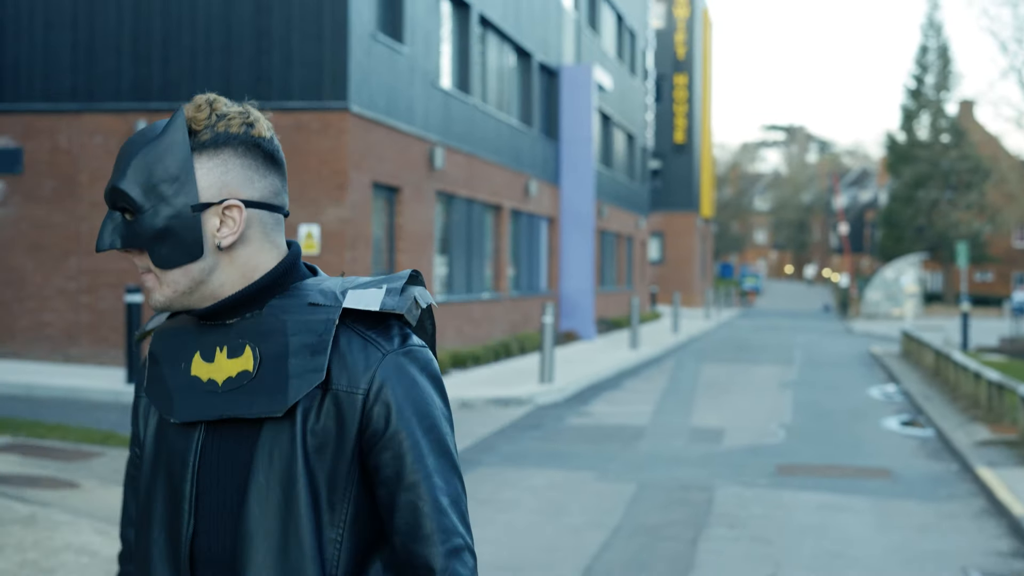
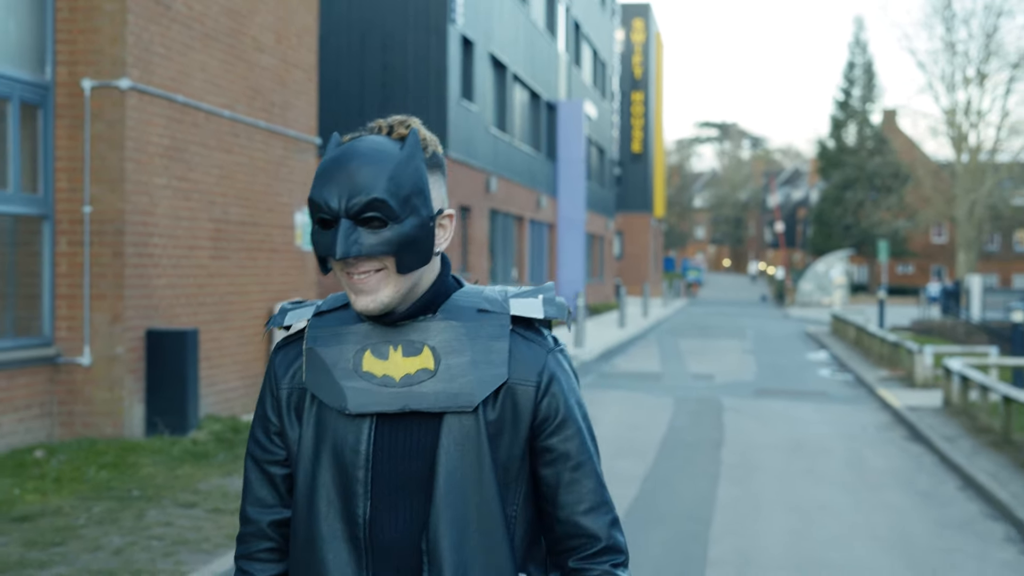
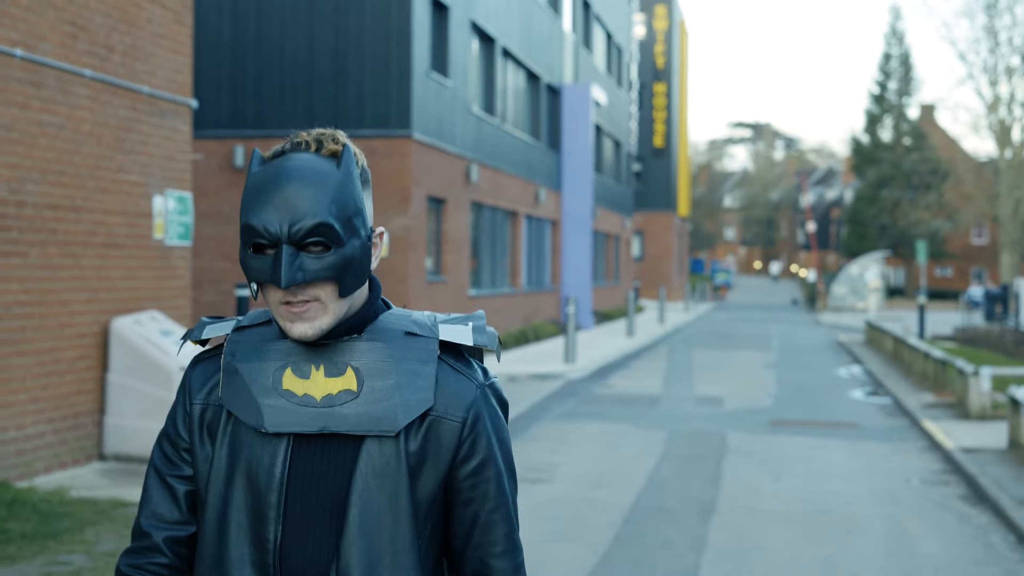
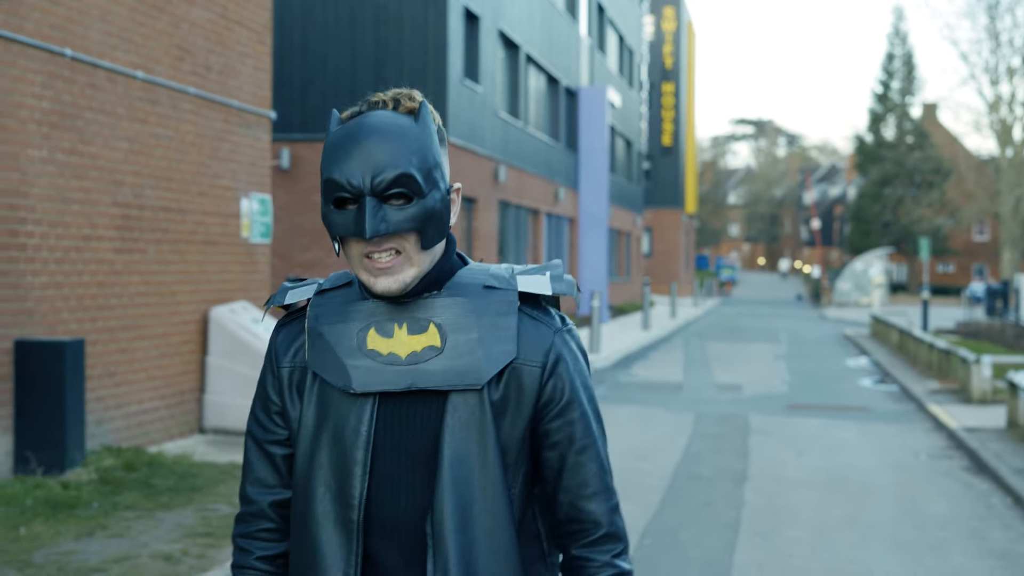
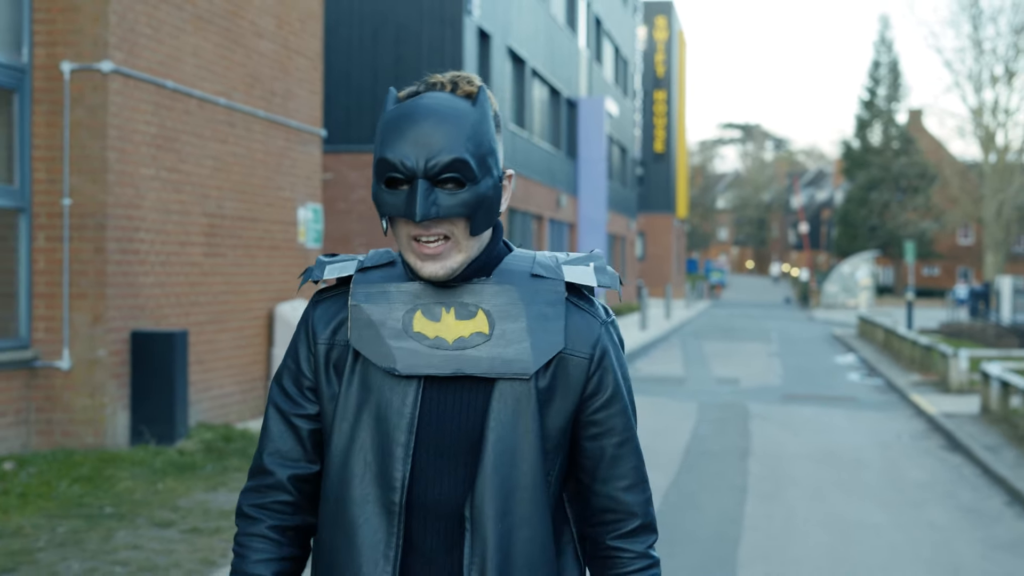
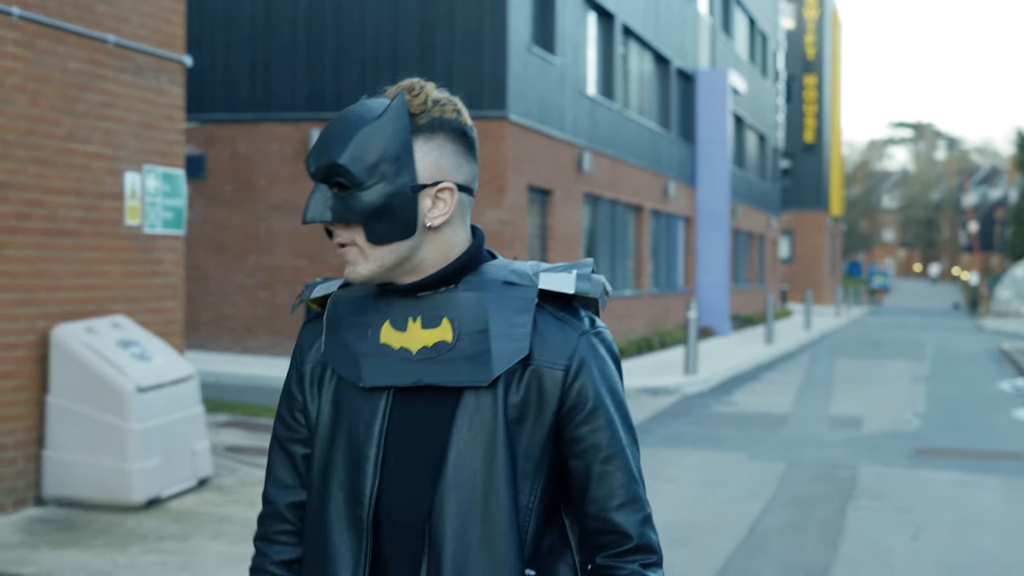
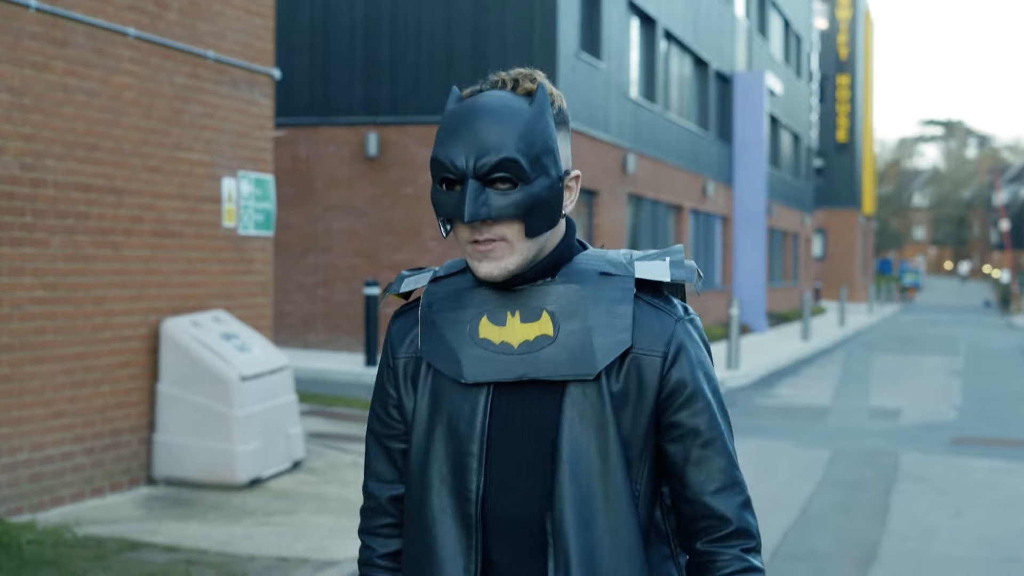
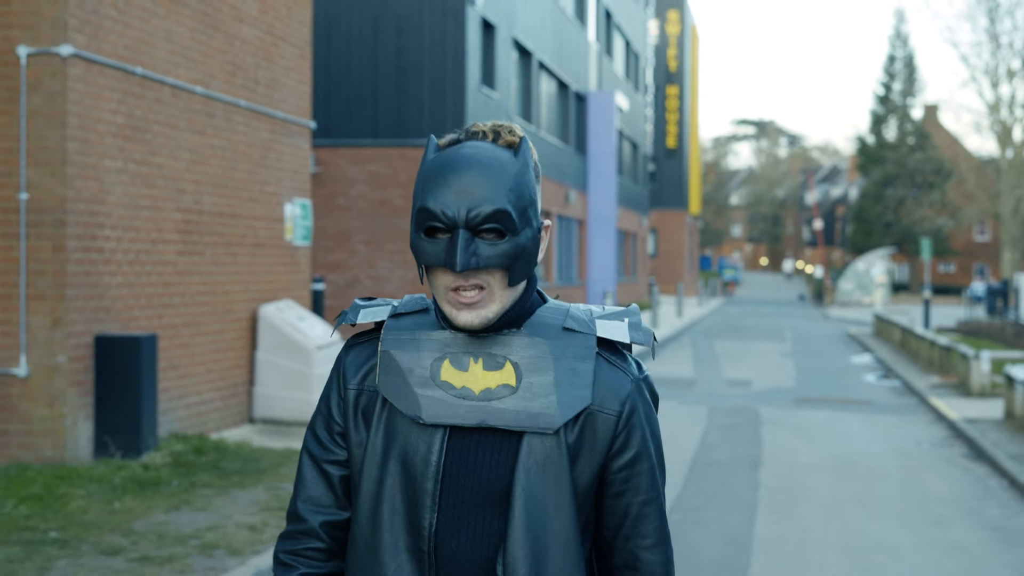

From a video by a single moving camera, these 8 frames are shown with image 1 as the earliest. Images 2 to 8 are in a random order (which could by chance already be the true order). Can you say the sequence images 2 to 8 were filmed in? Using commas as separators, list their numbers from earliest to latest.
6, 7, 3, 4, 8, 5, 2
